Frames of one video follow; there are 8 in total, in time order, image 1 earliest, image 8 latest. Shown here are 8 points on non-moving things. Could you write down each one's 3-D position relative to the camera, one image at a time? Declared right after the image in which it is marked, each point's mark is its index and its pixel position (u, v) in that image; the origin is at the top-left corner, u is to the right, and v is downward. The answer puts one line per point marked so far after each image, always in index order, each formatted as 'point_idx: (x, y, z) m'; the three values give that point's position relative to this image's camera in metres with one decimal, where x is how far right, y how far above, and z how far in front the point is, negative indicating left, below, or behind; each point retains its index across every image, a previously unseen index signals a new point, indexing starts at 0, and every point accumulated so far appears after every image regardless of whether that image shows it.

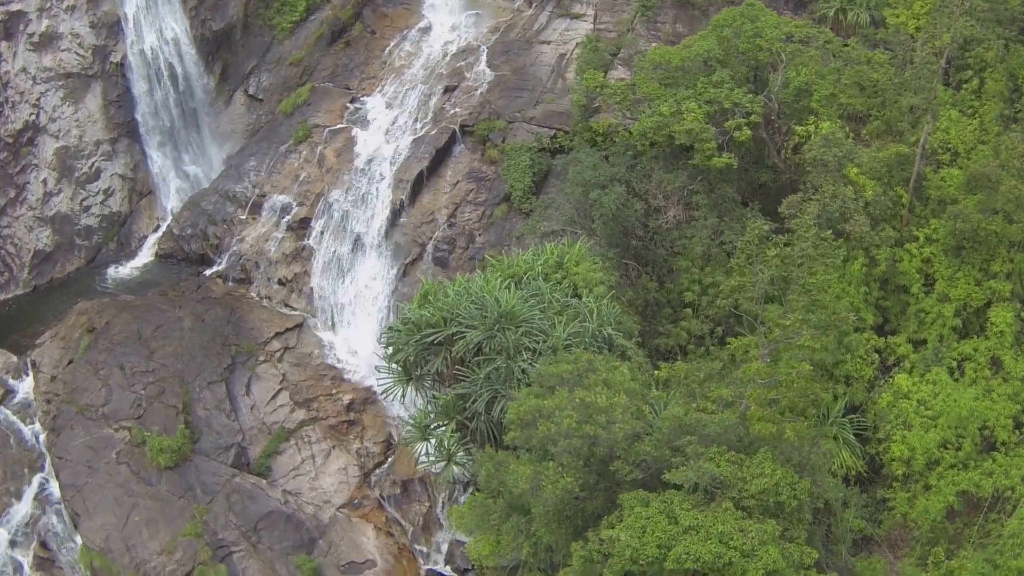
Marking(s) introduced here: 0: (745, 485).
0: (+3.9, -3.4, +13.9) m
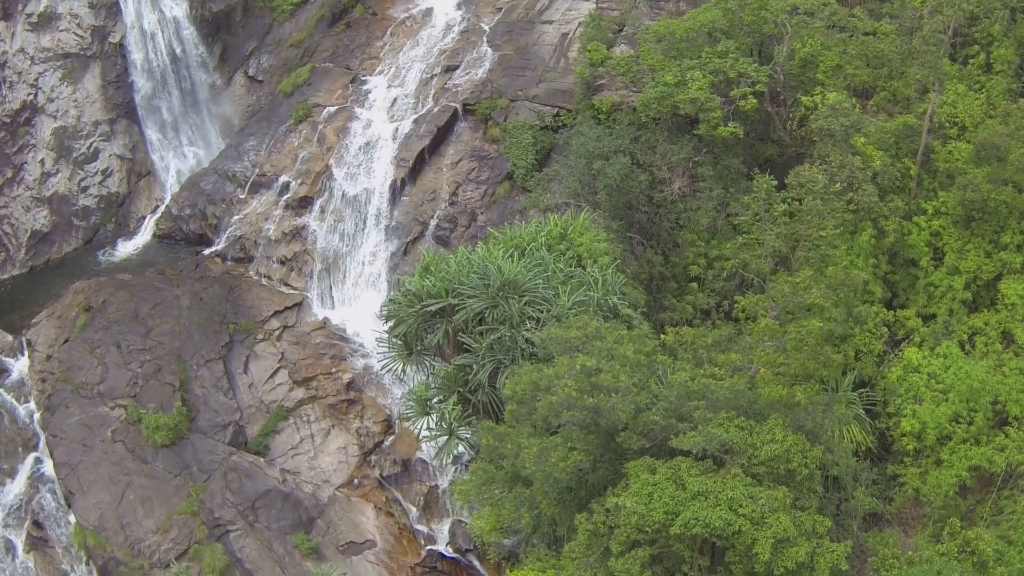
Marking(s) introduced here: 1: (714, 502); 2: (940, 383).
0: (+3.9, -2.7, +13.6) m
1: (+3.1, -3.3, +12.9) m
2: (+8.7, -2.0, +17.2) m
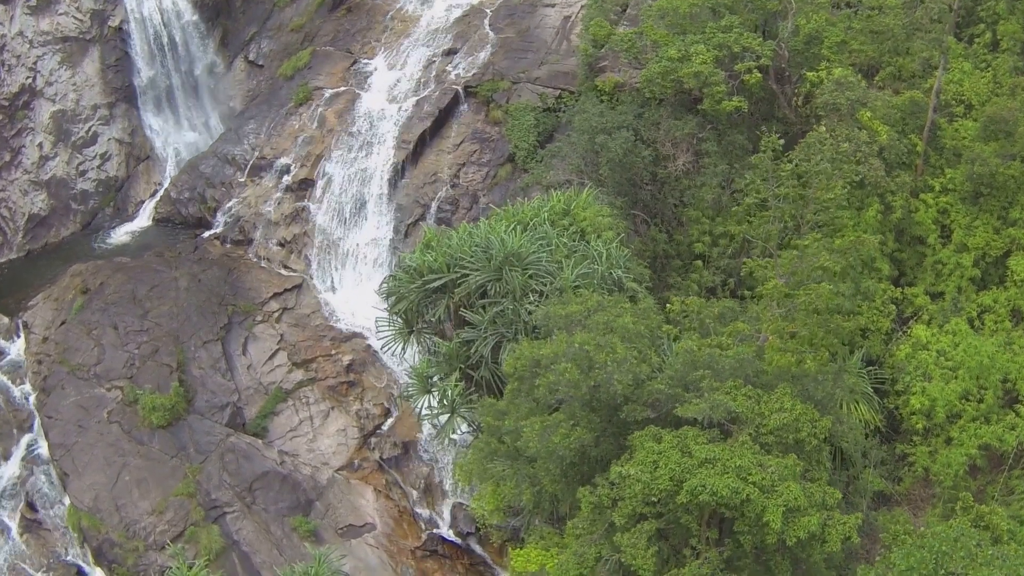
0: (+4.0, -2.1, +13.3) m
1: (+3.1, -2.7, +12.6) m
2: (+8.7, -1.5, +16.9) m
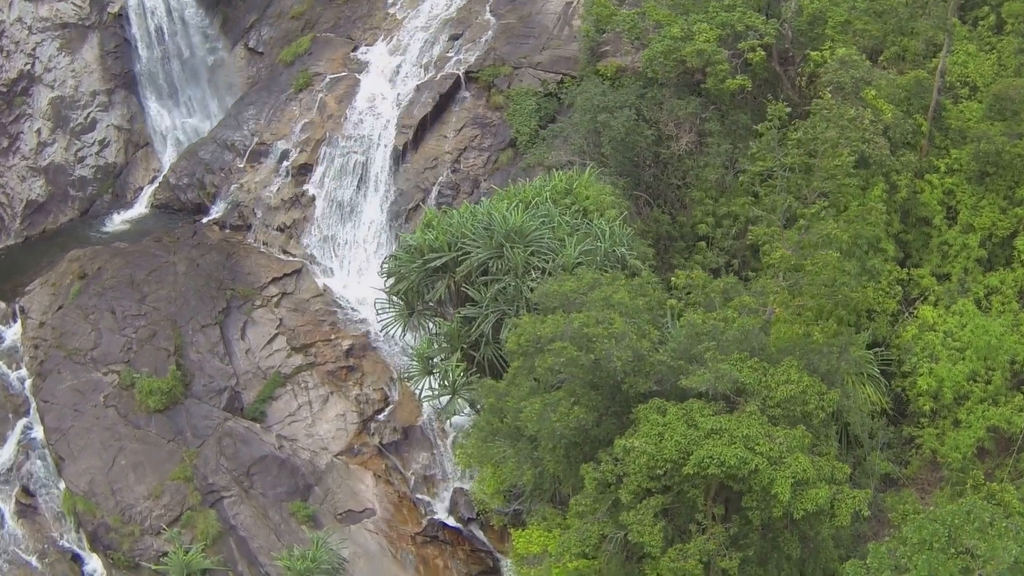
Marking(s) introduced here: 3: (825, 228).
0: (+4.0, -1.6, +13.1) m
1: (+3.2, -2.2, +12.4) m
2: (+8.8, -1.1, +16.7) m
3: (+6.0, +1.2, +16.3) m
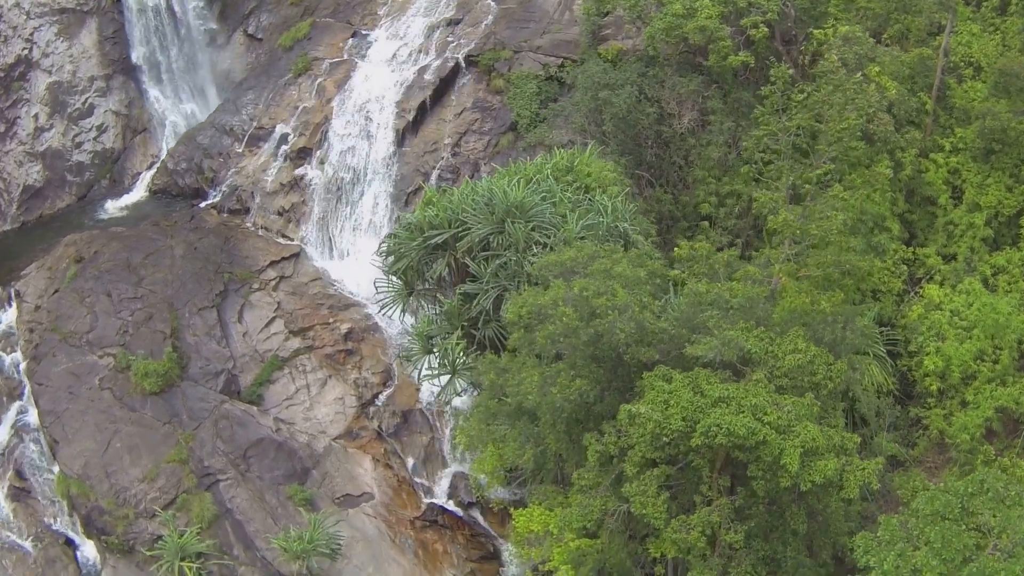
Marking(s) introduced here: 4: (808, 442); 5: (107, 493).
0: (+4.0, -1.1, +12.8) m
1: (+3.2, -1.7, +12.1) m
2: (+8.8, -0.6, +16.4) m
3: (+6.0, +1.6, +16.1) m
4: (+4.1, -2.2, +11.9) m
5: (-8.1, -4.1, +16.9) m
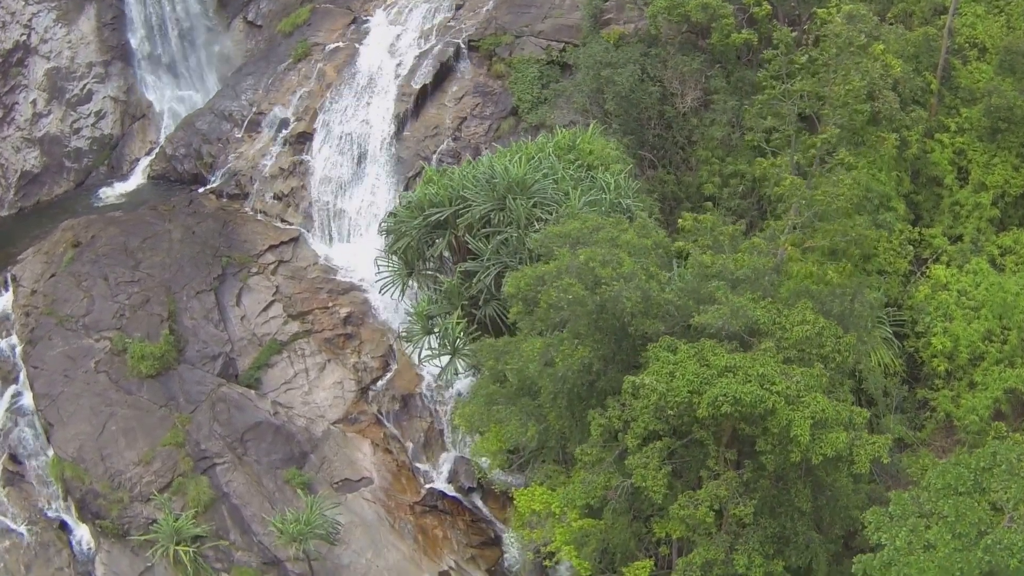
0: (+4.0, -0.7, +12.6) m
1: (+3.2, -1.3, +11.9) m
2: (+8.8, -0.2, +16.2) m
3: (+6.1, +2.0, +15.9) m
4: (+4.2, -1.7, +11.6) m
5: (-8.1, -3.7, +16.7) m
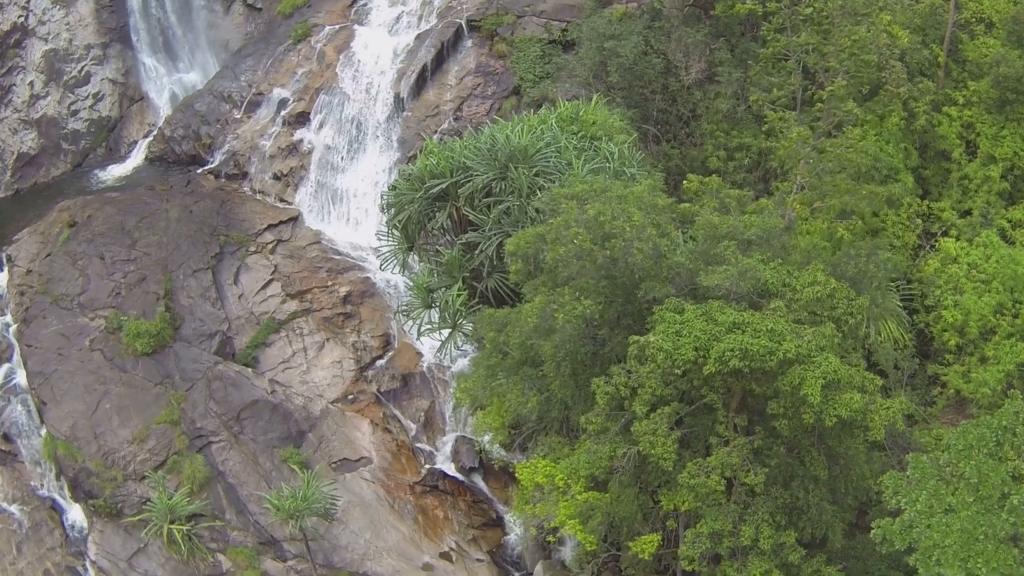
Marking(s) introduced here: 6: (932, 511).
0: (+4.1, -0.1, +12.3) m
1: (+3.2, -0.6, +11.5) m
2: (+8.8, +0.3, +15.9) m
3: (+6.1, +2.6, +15.6) m
4: (+4.2, -1.1, +11.3) m
5: (-8.1, -3.2, +16.3) m
6: (+5.2, -2.8, +10.5) m
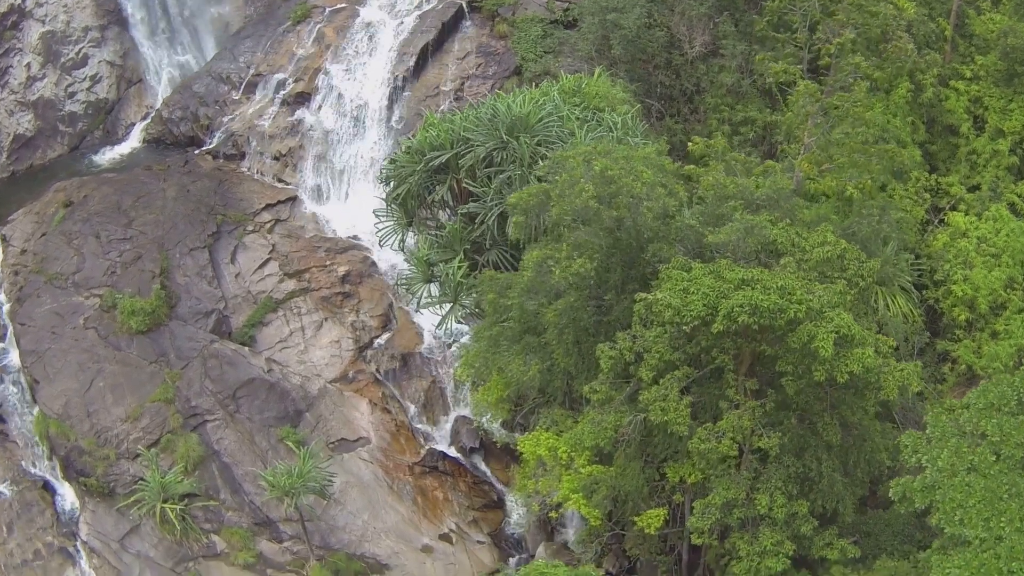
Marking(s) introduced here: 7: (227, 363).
0: (+4.1, +0.5, +12.0) m
1: (+3.3, -0.1, +11.2) m
2: (+8.9, +0.8, +15.6) m
3: (+6.1, +3.1, +15.3) m
4: (+4.2, -0.5, +11.0) m
5: (-8.0, -2.7, +16.0) m
6: (+5.2, -2.2, +10.2) m
7: (-5.8, -1.5, +17.2) m
